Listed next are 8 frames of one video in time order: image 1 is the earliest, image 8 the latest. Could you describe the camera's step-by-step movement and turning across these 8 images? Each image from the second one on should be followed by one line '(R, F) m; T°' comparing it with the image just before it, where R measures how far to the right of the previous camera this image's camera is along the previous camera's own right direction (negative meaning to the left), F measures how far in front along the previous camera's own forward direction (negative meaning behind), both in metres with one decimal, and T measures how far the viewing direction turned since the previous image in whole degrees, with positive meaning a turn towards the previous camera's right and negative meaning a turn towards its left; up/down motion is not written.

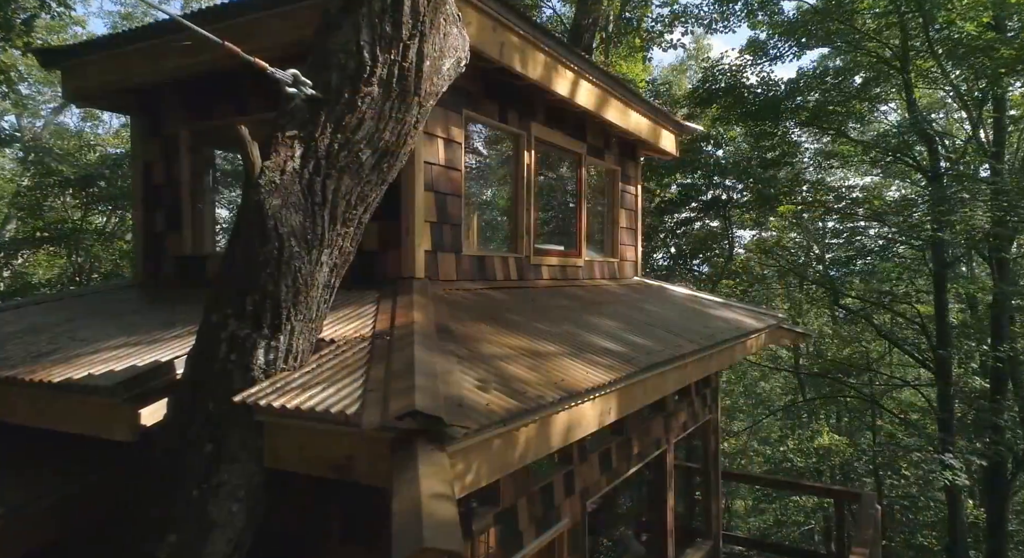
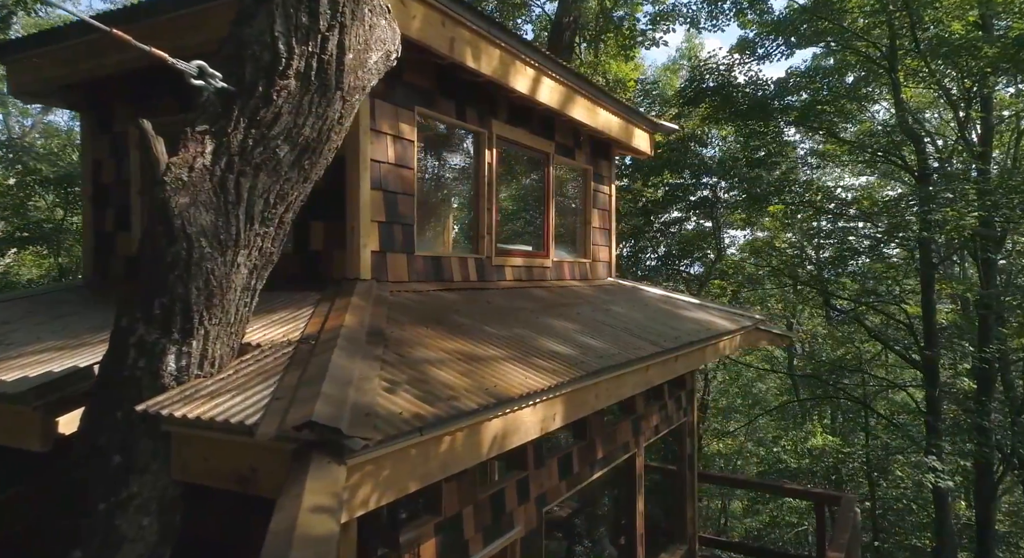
(+0.2, +0.1) m; 0°
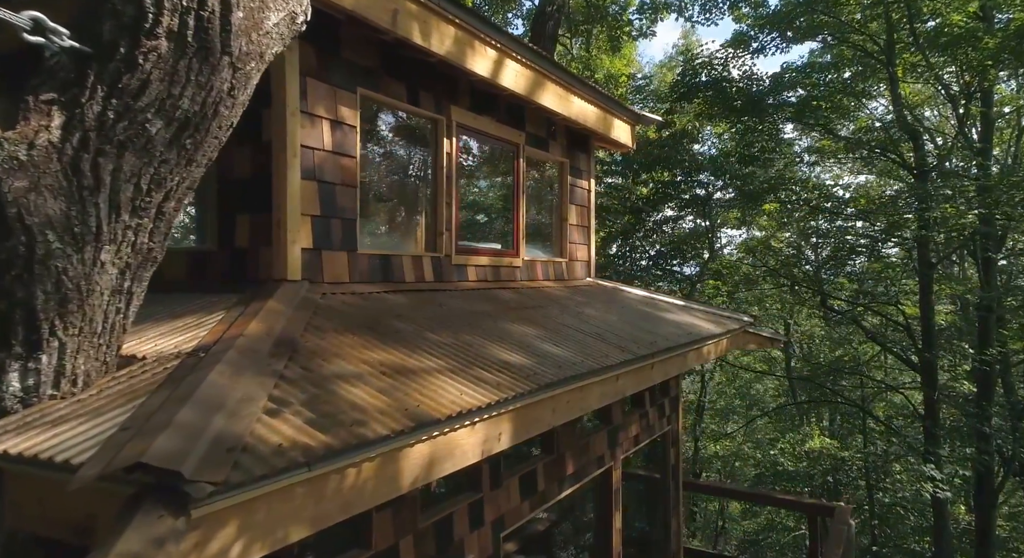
(+0.2, +0.4) m; 0°
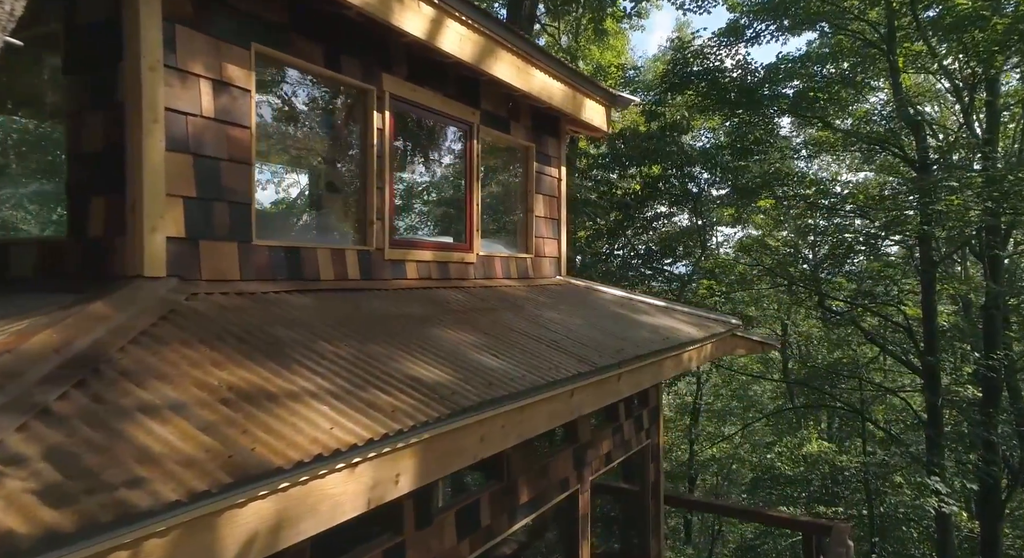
(+0.3, +0.7) m; 0°
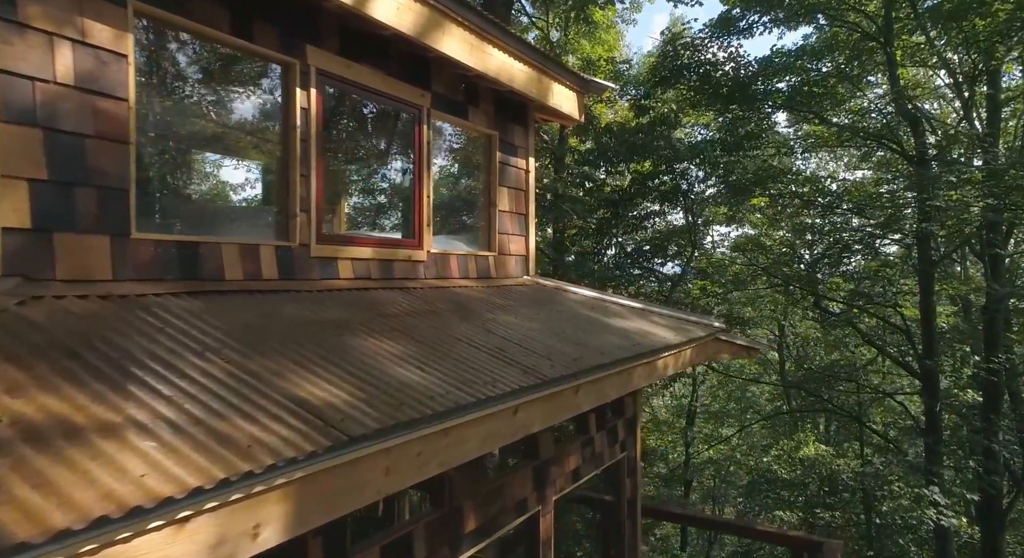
(+0.3, +0.5) m; 0°
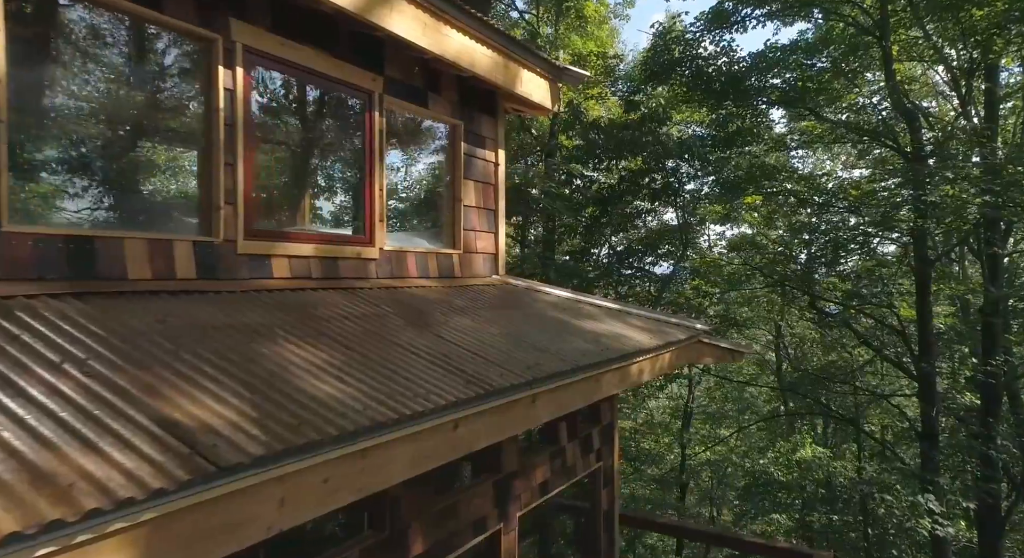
(+0.2, +0.3) m; 0°
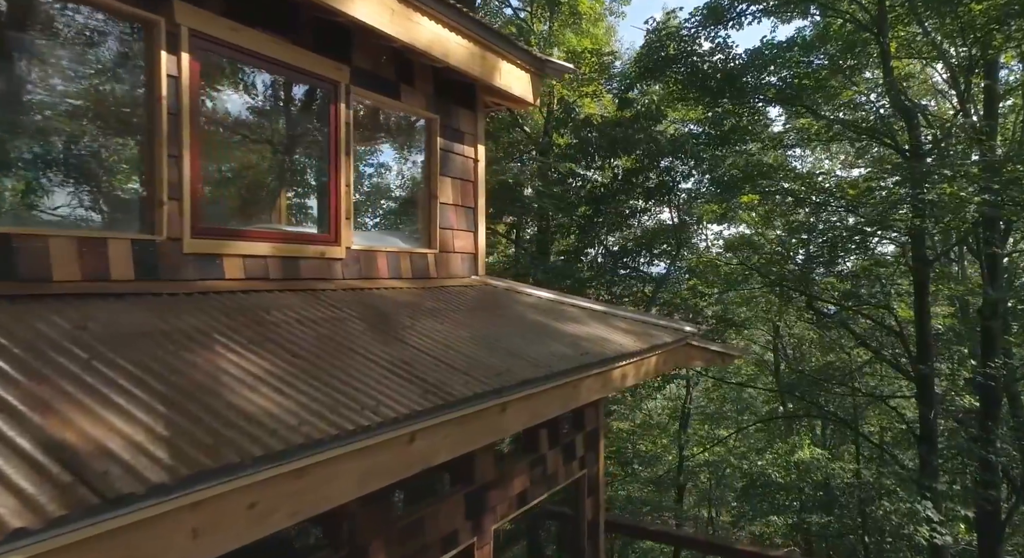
(+0.1, +0.2) m; 0°
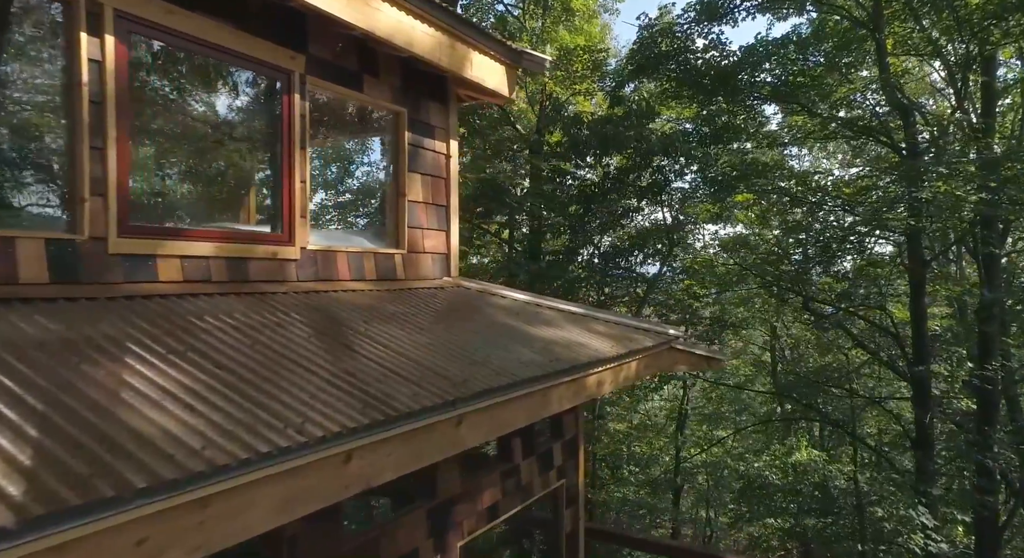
(+0.2, +0.2) m; 0°
